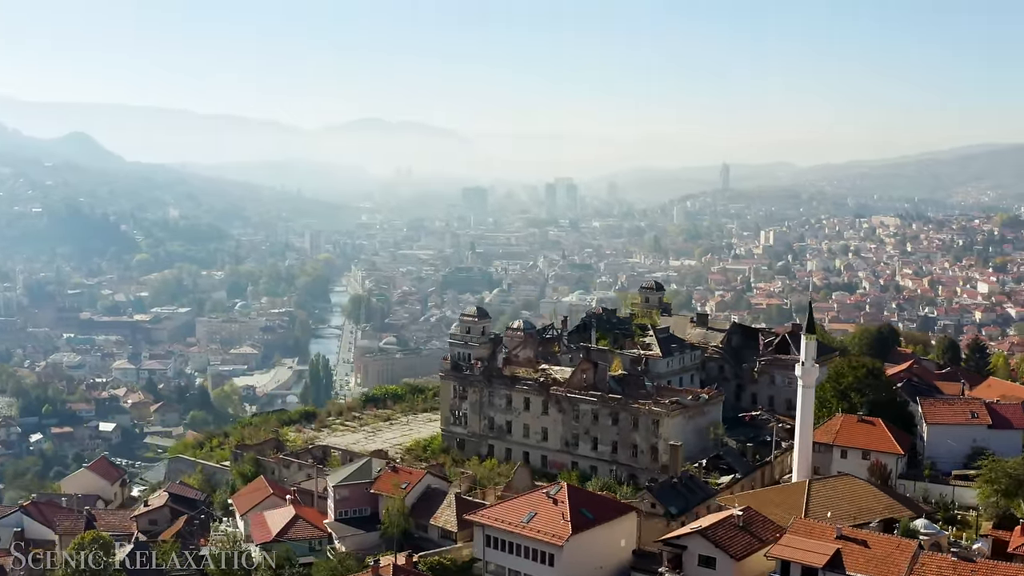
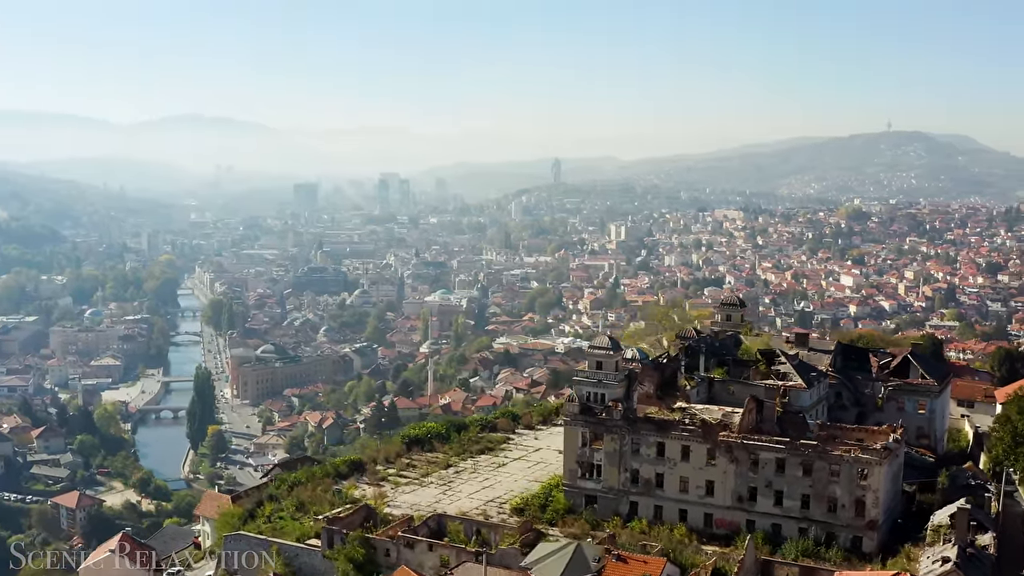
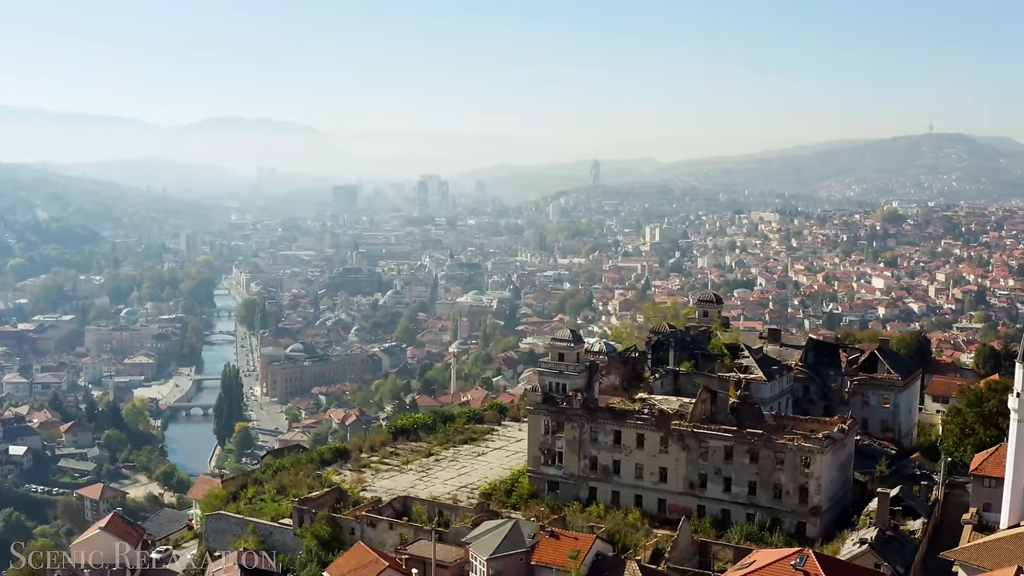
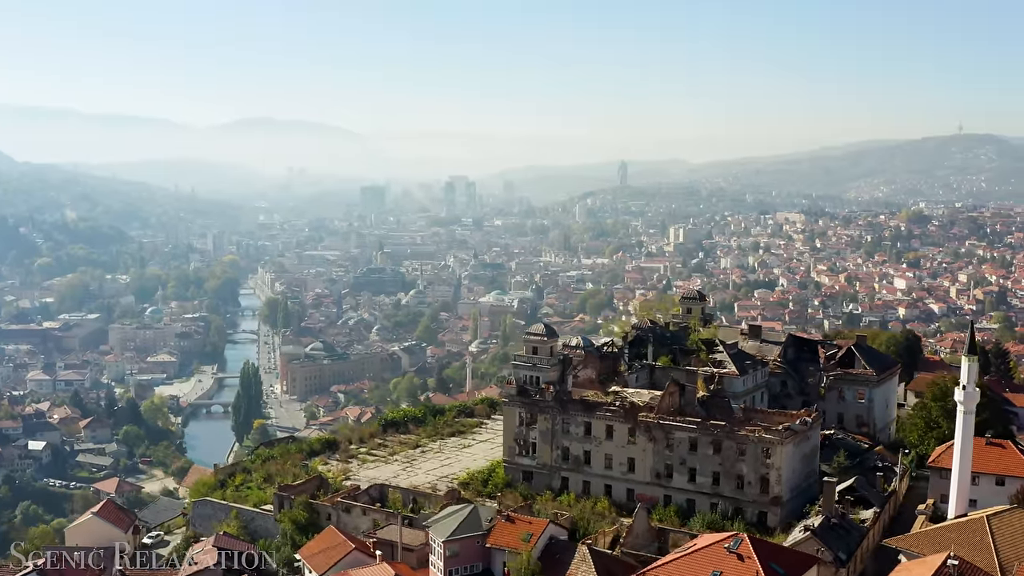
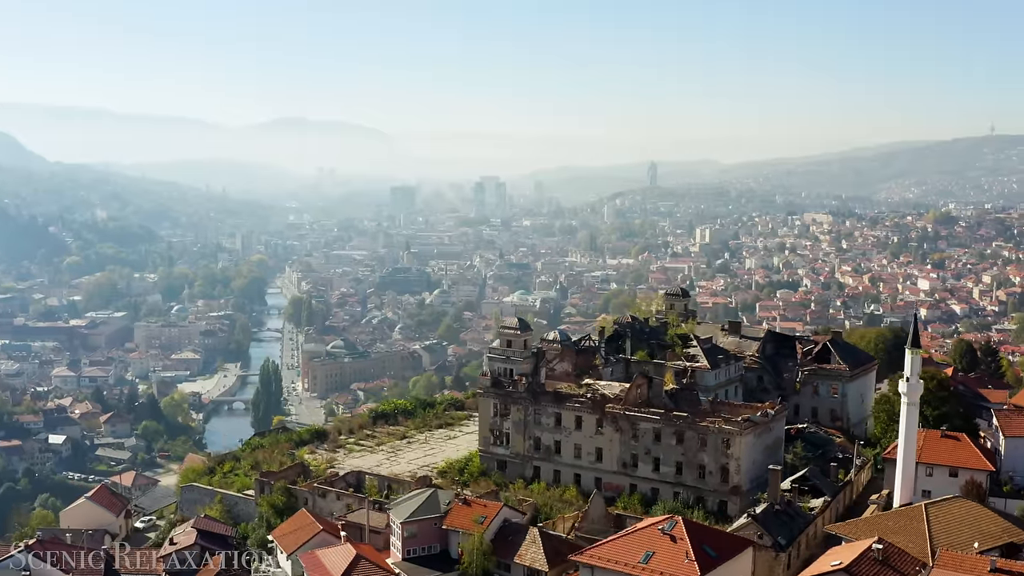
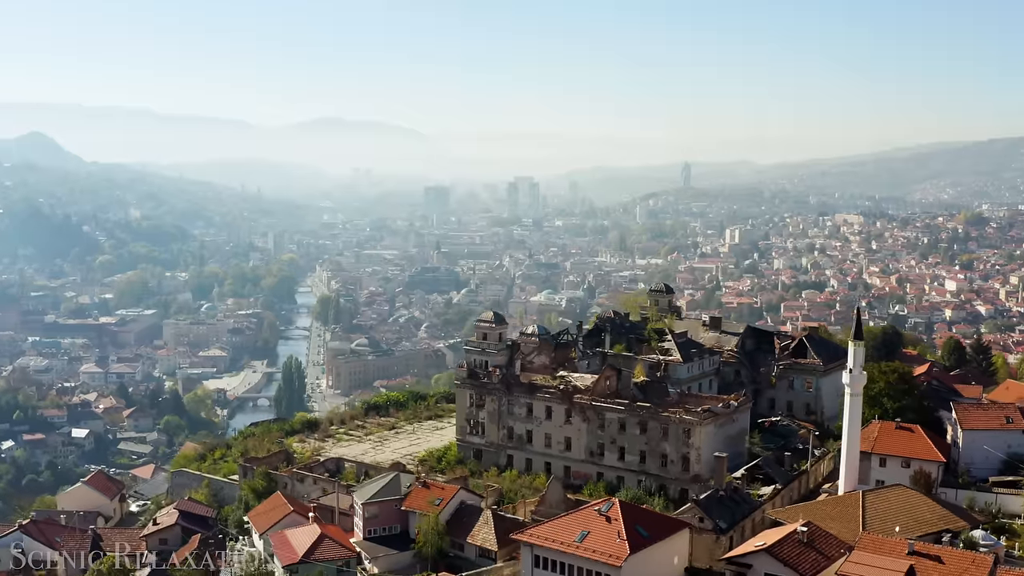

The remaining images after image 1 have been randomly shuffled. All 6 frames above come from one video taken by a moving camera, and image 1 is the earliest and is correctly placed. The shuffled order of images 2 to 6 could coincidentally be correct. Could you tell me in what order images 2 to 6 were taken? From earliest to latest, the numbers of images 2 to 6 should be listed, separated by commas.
6, 5, 4, 3, 2
